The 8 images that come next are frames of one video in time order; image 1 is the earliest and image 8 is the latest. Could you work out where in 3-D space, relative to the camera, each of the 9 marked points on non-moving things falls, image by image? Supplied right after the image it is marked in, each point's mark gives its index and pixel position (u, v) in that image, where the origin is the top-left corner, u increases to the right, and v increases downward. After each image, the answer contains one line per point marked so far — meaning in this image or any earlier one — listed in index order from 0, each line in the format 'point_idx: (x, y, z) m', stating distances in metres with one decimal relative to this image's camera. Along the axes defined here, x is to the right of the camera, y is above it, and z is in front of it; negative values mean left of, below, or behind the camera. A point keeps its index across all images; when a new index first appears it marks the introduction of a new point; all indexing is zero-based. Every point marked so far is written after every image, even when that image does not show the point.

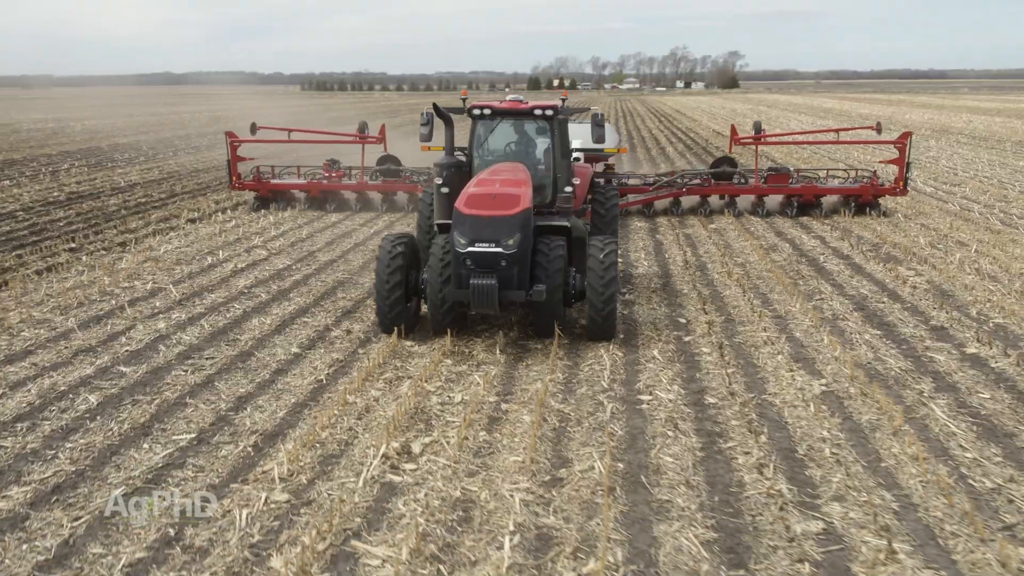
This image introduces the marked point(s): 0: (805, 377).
0: (+1.7, -0.5, +5.3) m
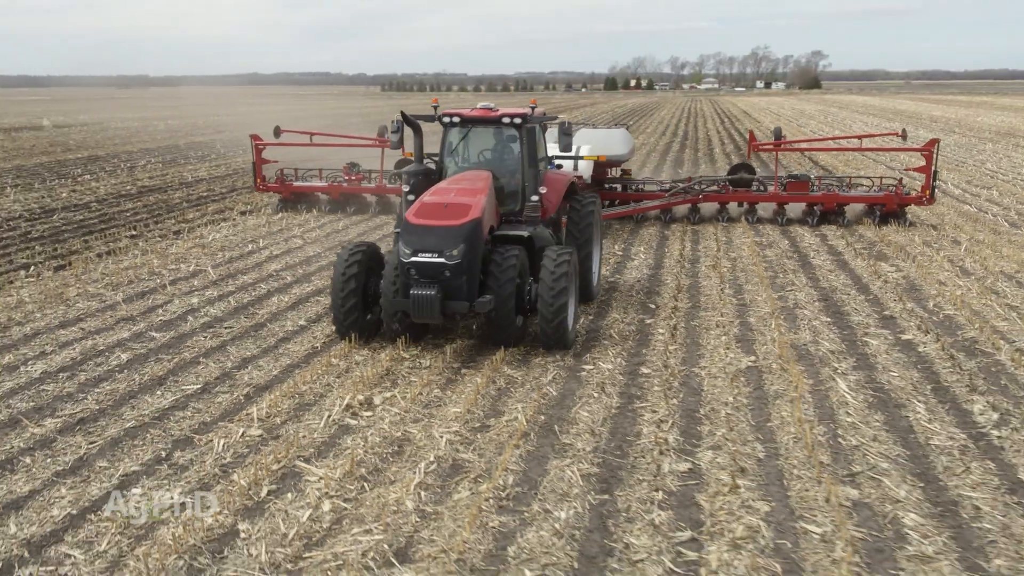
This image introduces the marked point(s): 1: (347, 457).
0: (+1.4, -0.4, +5.9) m
1: (-0.8, -0.8, +4.3) m
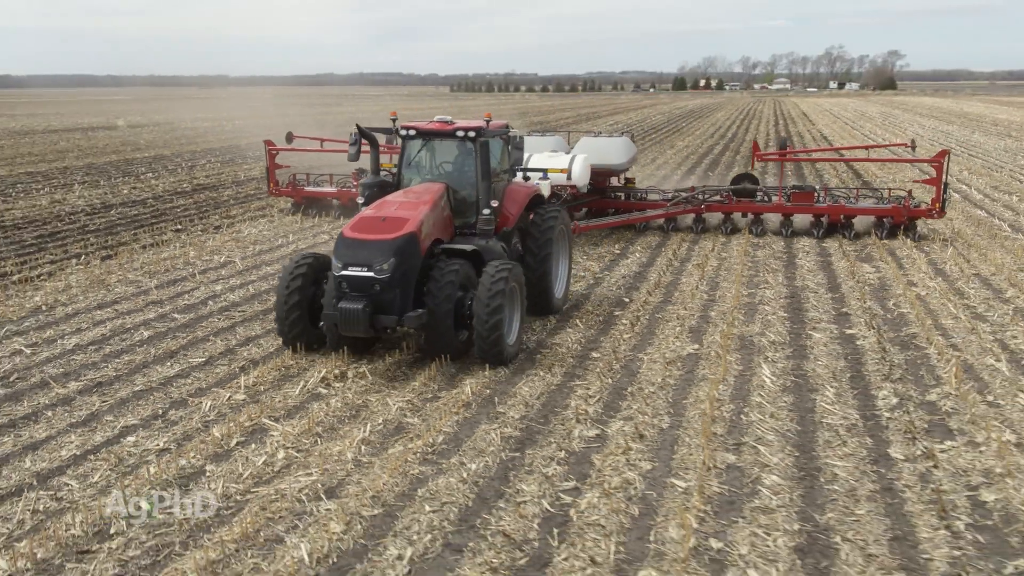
0: (+1.2, -0.4, +6.5) m
1: (-1.1, -0.7, +5.0) m
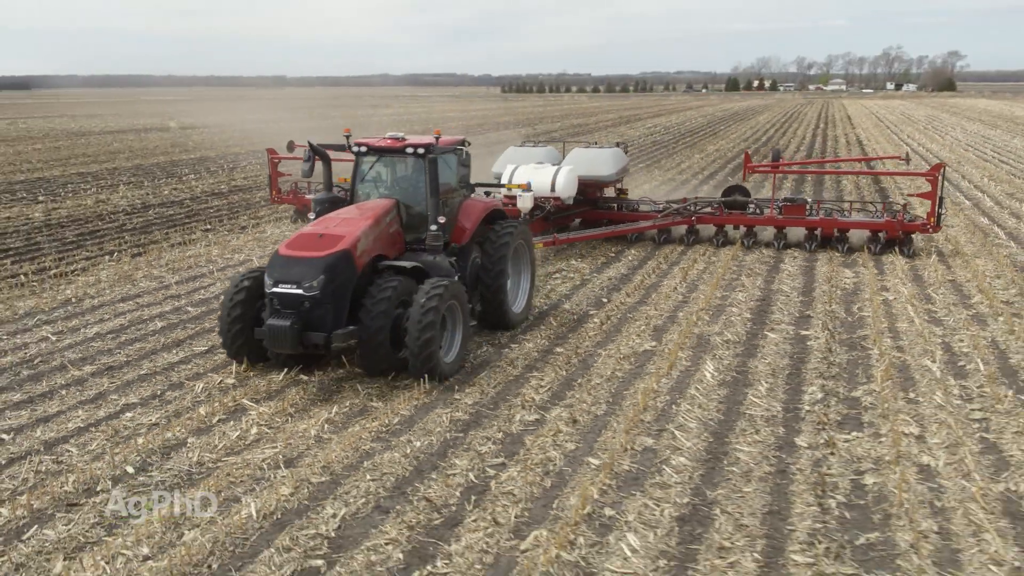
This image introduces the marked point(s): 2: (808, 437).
0: (+1.0, -0.4, +7.0) m
1: (-1.4, -0.7, +5.7) m
2: (+1.7, -0.8, +5.1) m
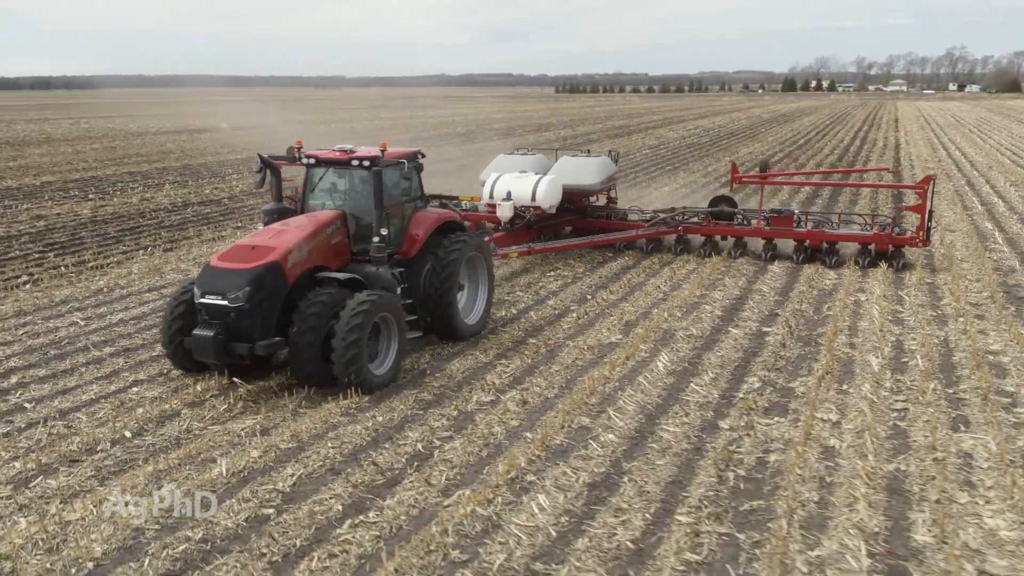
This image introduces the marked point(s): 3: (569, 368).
0: (+0.8, -0.4, +7.6) m
1: (-1.7, -0.6, +6.4) m
2: (+1.4, -0.8, +5.6) m
3: (+0.4, -0.6, +6.7) m
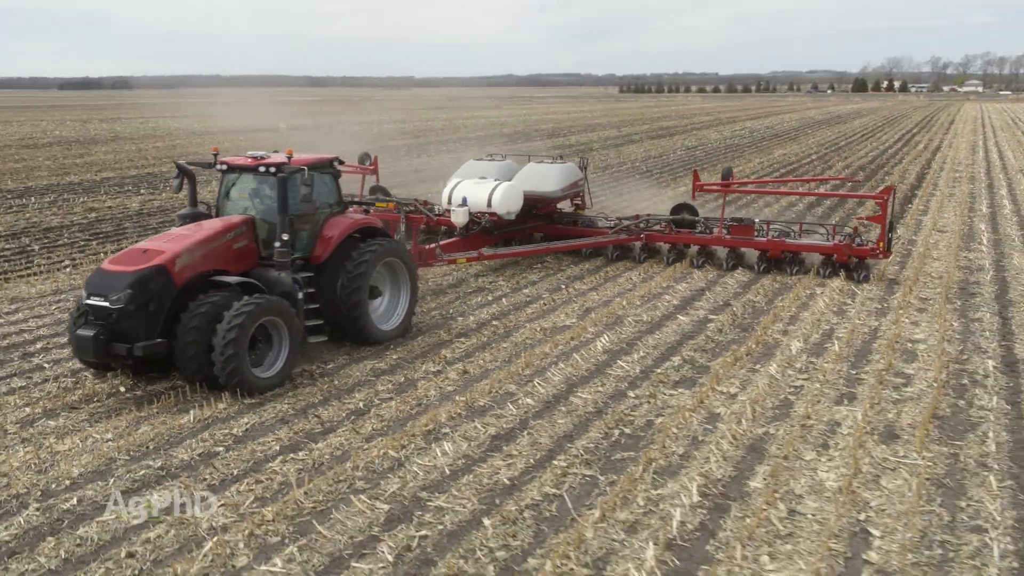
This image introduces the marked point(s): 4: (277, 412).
0: (+0.5, -0.3, +8.3) m
1: (-2.1, -0.5, +7.3) m
2: (+0.9, -0.7, +6.4) m
3: (0.0, -0.5, +7.5) m
4: (-1.5, -0.8, +6.0) m
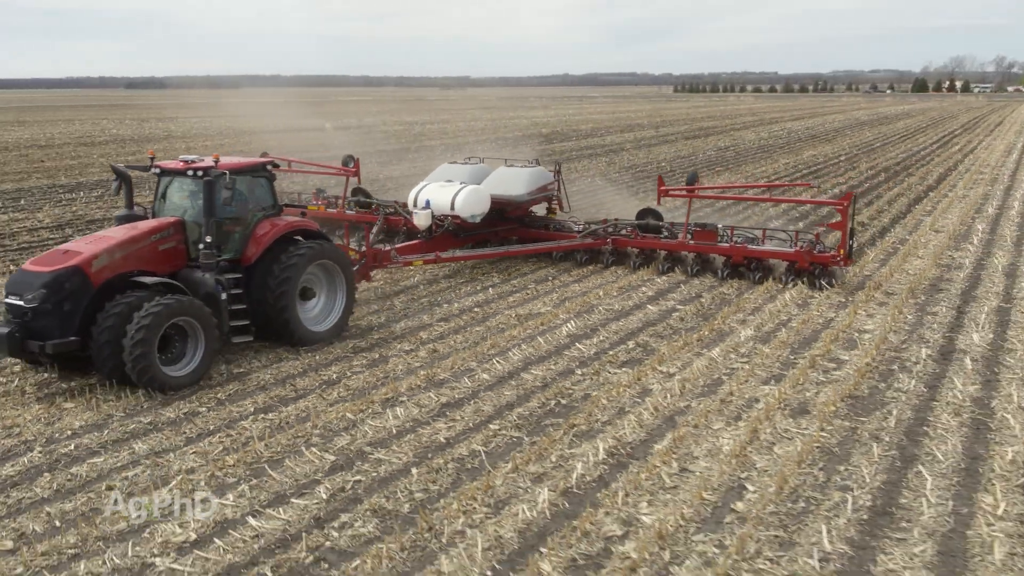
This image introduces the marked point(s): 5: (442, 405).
0: (+0.3, -0.2, +9.0) m
1: (-2.3, -0.4, +8.2) m
2: (+0.6, -0.6, +7.0) m
3: (-0.2, -0.4, +8.2) m
4: (-1.9, -0.7, +6.8) m
5: (-0.5, -0.8, +6.3) m
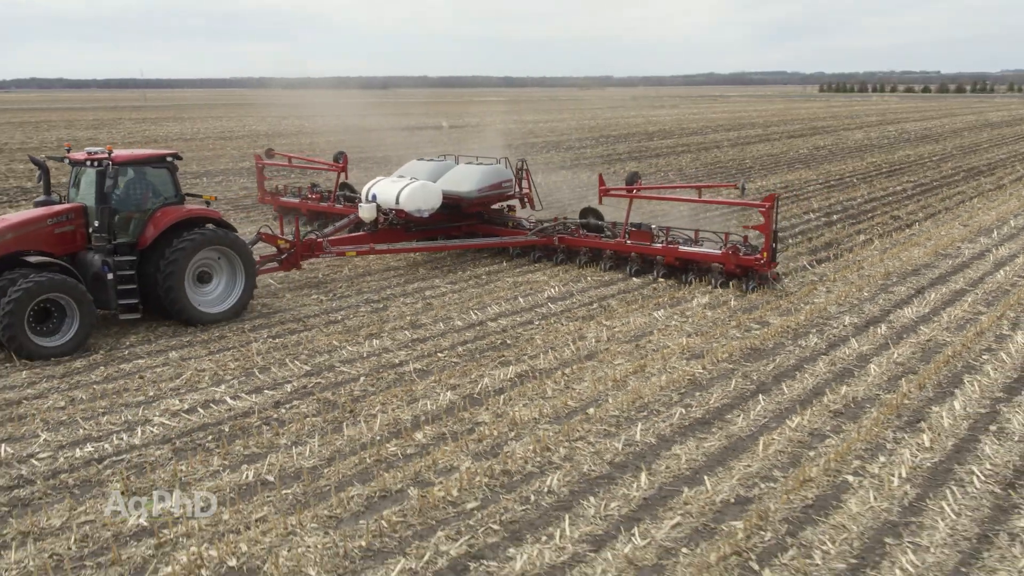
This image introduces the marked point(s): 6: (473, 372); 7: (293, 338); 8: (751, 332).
0: (+0.3, +0.1, +10.4) m
1: (-2.4, +0.1, +10.0) m
2: (+0.3, -0.3, +8.5) m
3: (-0.3, 0.0, +9.7) m
4: (-2.2, -0.3, +8.5) m
5: (-0.9, -0.4, +7.9) m
6: (-0.3, -0.6, +6.9) m
7: (-1.9, -0.4, +7.8) m
8: (+2.1, -0.4, +8.1) m
